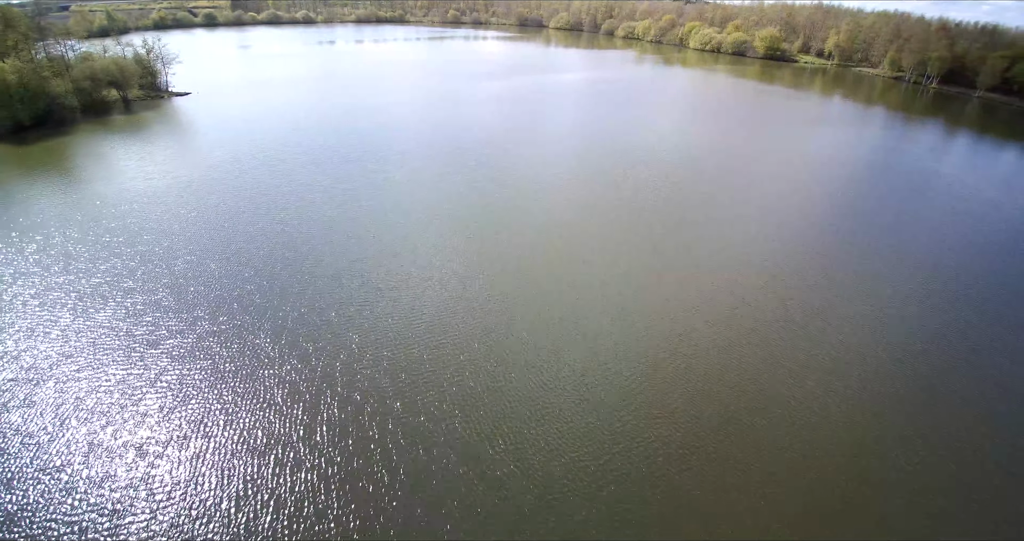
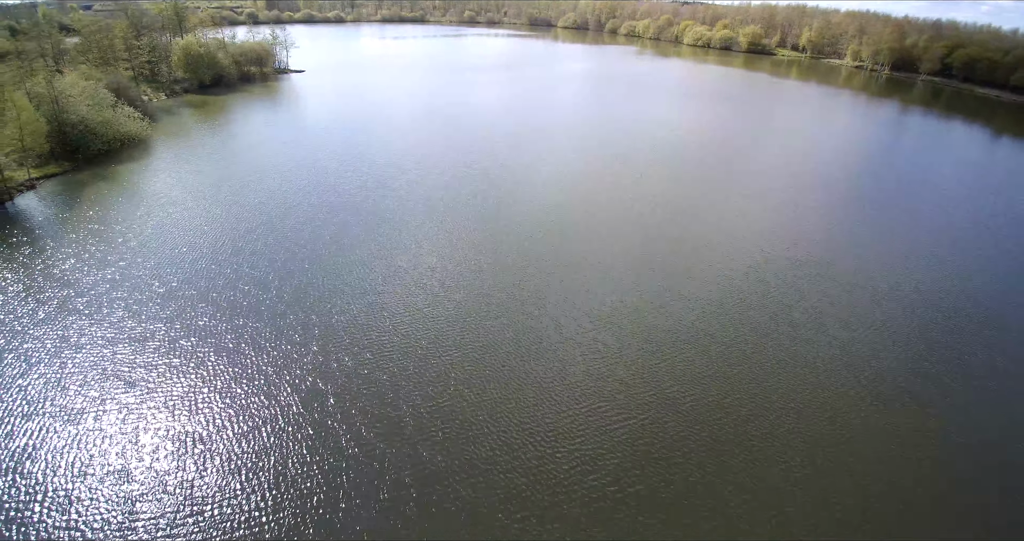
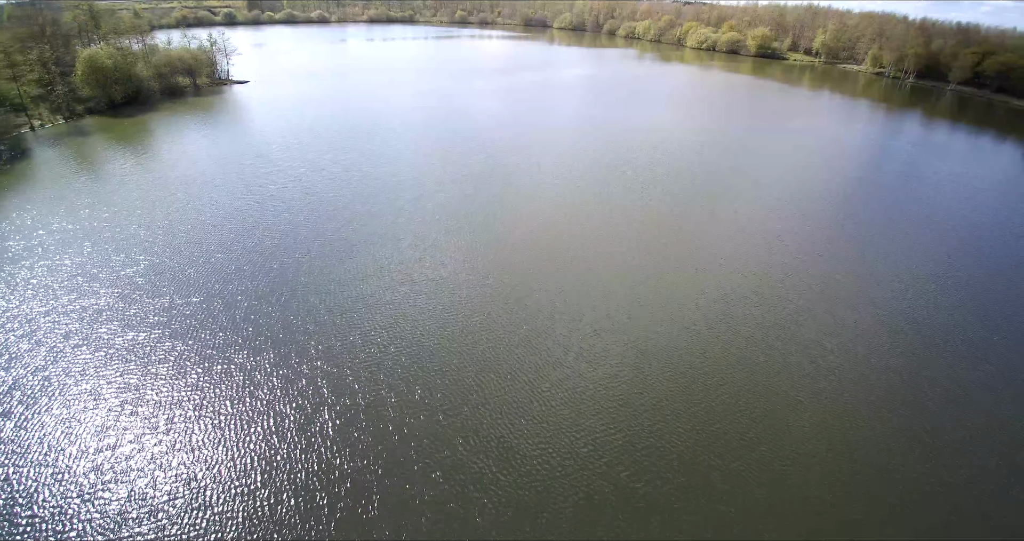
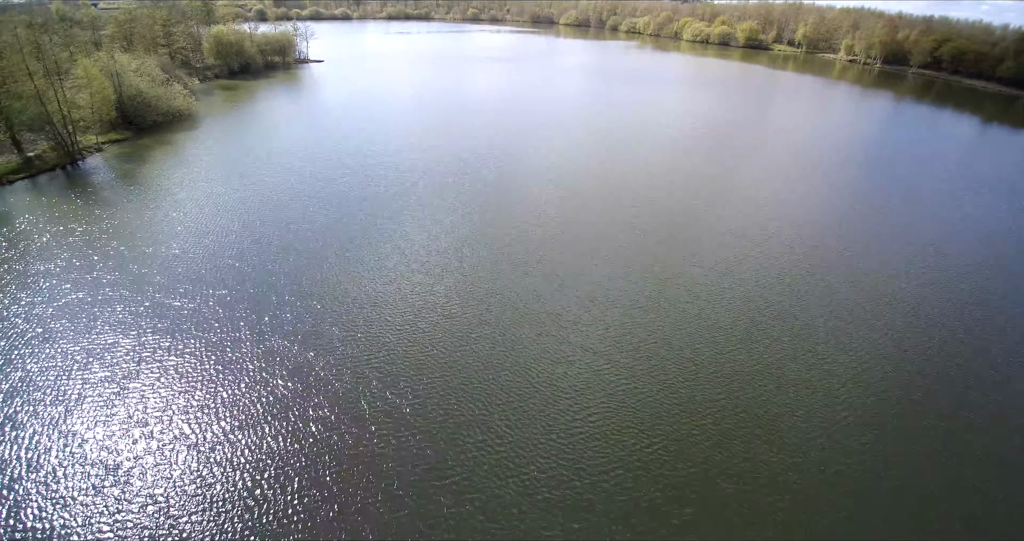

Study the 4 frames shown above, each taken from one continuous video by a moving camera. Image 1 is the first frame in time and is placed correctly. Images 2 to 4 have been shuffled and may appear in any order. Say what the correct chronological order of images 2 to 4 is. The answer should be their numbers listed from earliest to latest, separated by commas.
3, 2, 4
